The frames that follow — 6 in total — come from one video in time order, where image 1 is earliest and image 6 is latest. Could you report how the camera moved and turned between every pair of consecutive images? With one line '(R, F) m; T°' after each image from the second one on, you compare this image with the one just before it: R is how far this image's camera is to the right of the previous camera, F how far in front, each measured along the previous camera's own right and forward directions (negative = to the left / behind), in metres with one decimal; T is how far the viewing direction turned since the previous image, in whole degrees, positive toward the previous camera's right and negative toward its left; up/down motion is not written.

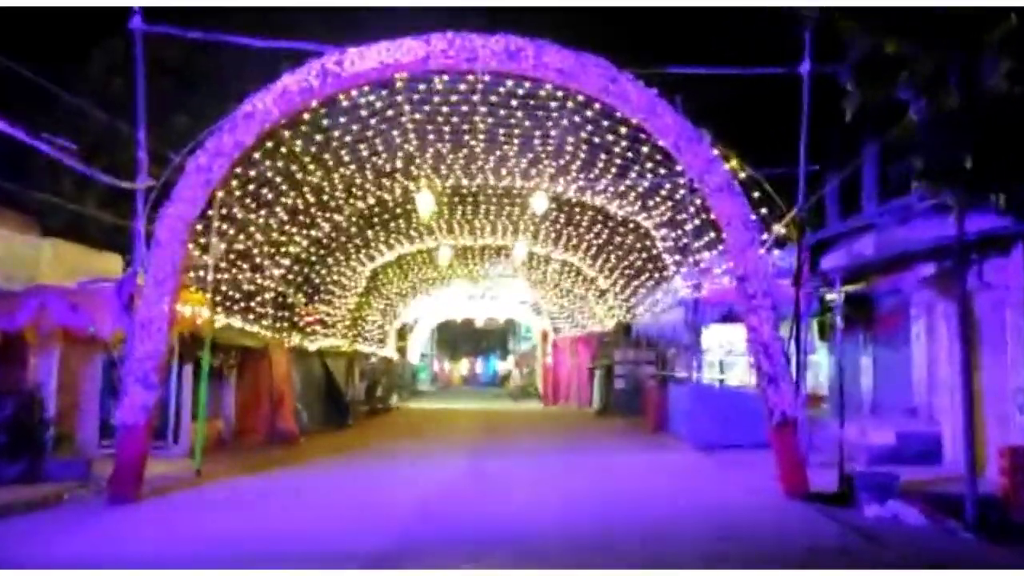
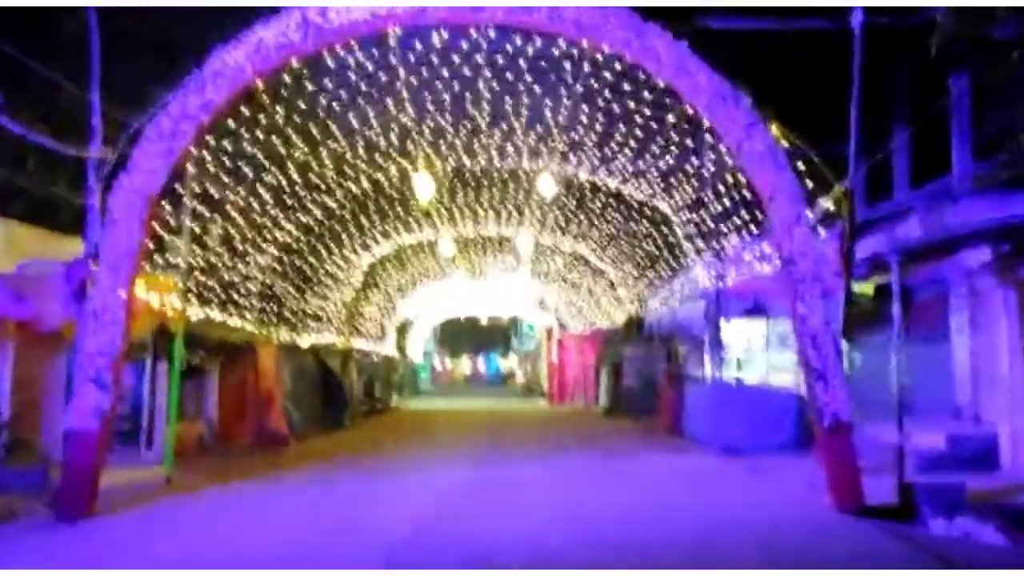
(-0.1, +1.6) m; 0°
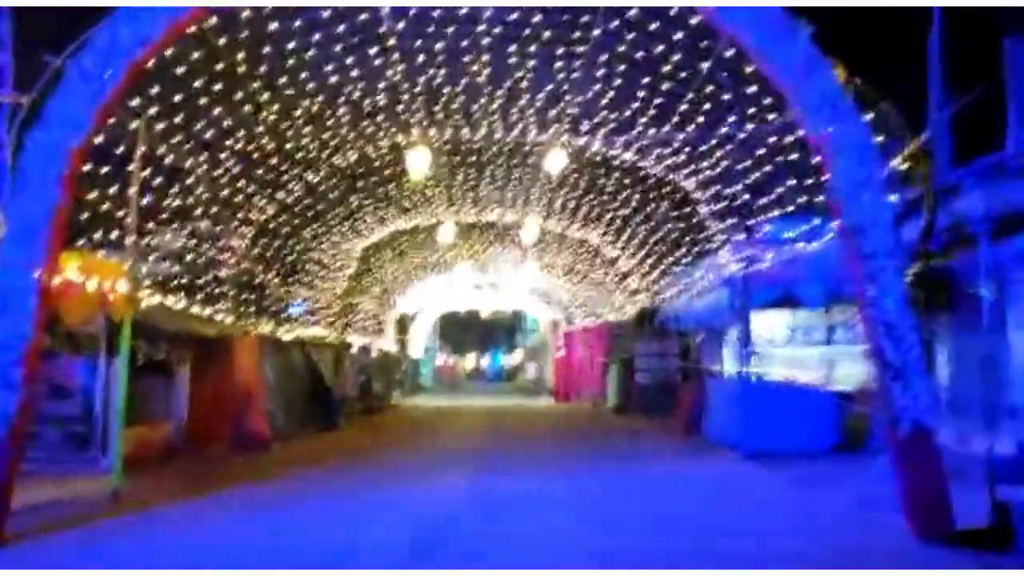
(0.0, +2.0) m; 0°
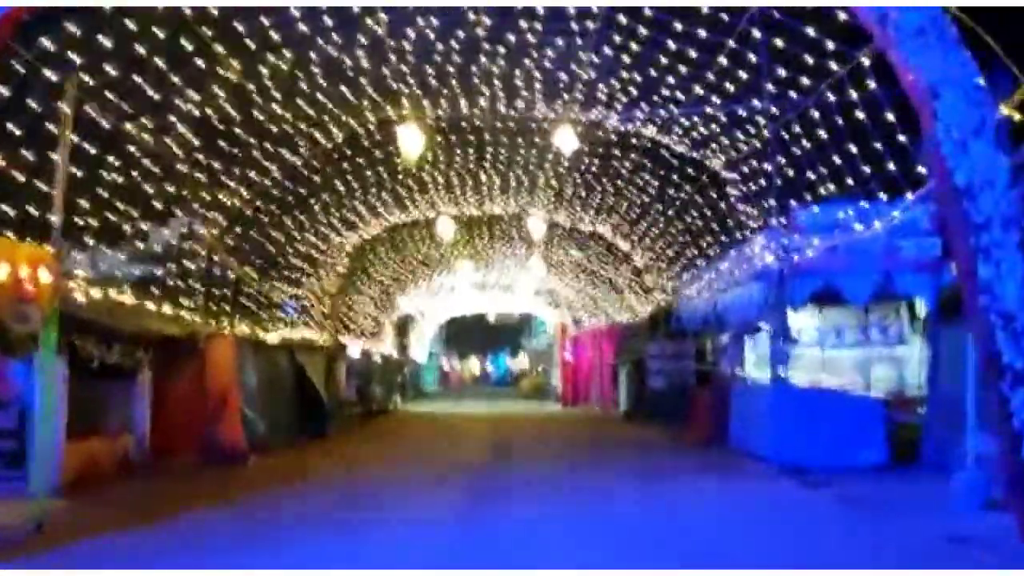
(0.0, +2.0) m; 0°
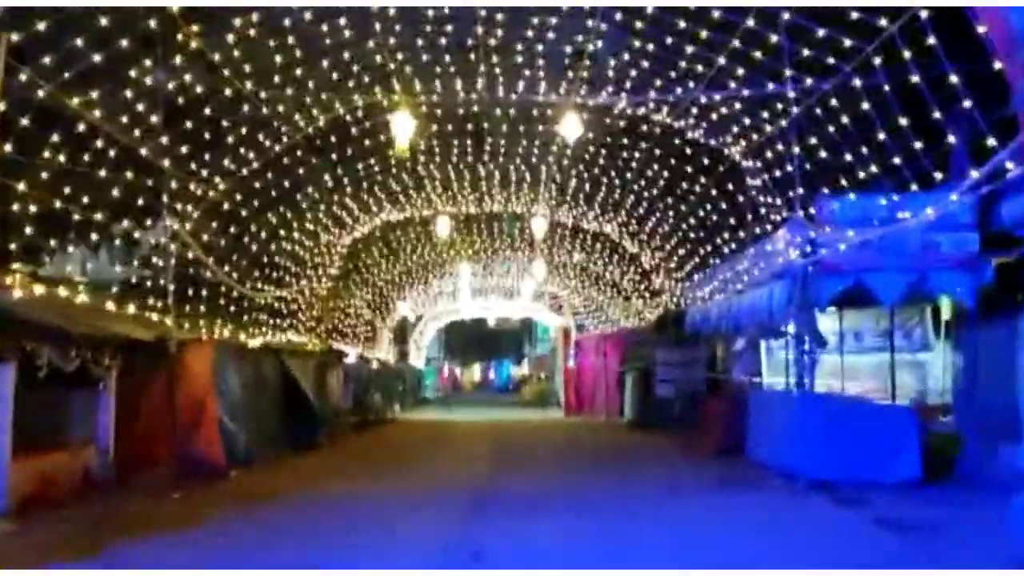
(0.0, +1.3) m; 0°
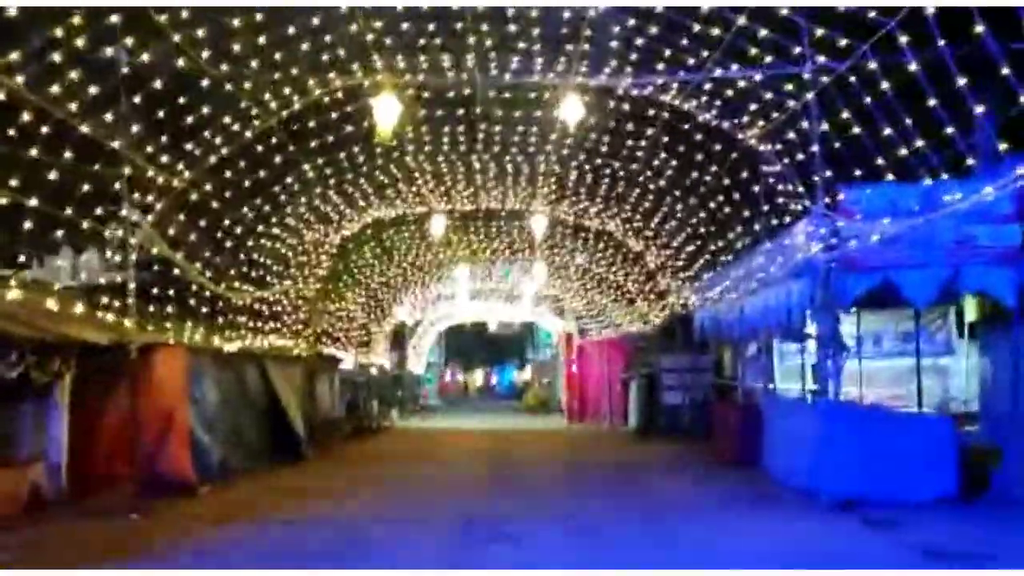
(+0.1, +1.2) m; 0°
